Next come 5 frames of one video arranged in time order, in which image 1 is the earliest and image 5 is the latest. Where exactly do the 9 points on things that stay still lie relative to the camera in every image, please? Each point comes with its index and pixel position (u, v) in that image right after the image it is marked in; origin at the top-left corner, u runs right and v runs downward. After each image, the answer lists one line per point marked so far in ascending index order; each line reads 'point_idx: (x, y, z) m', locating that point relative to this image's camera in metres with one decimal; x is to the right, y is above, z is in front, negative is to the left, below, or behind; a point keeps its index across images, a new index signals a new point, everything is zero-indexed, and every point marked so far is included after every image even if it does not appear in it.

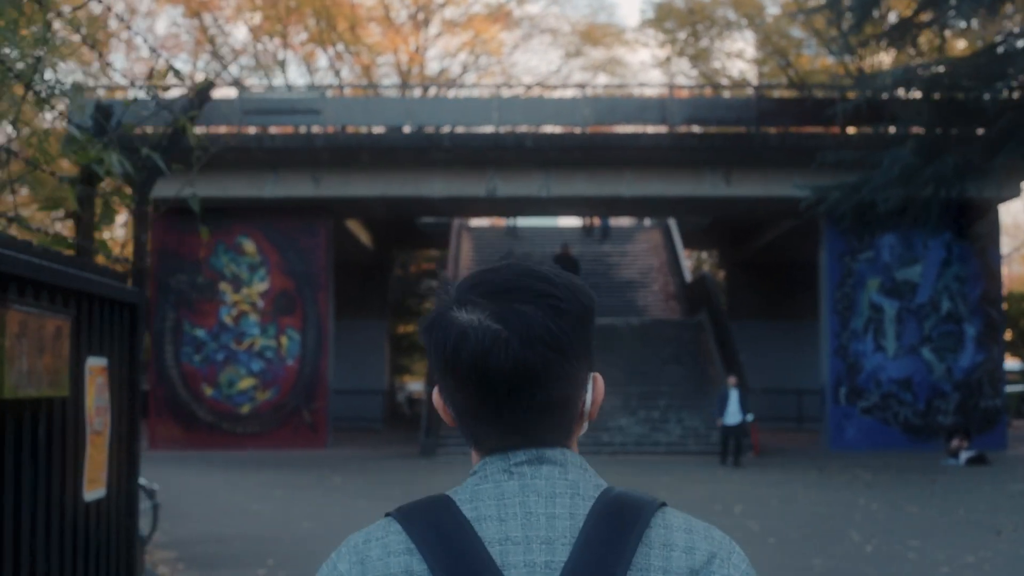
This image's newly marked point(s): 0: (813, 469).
0: (+3.0, -1.8, +17.1) m
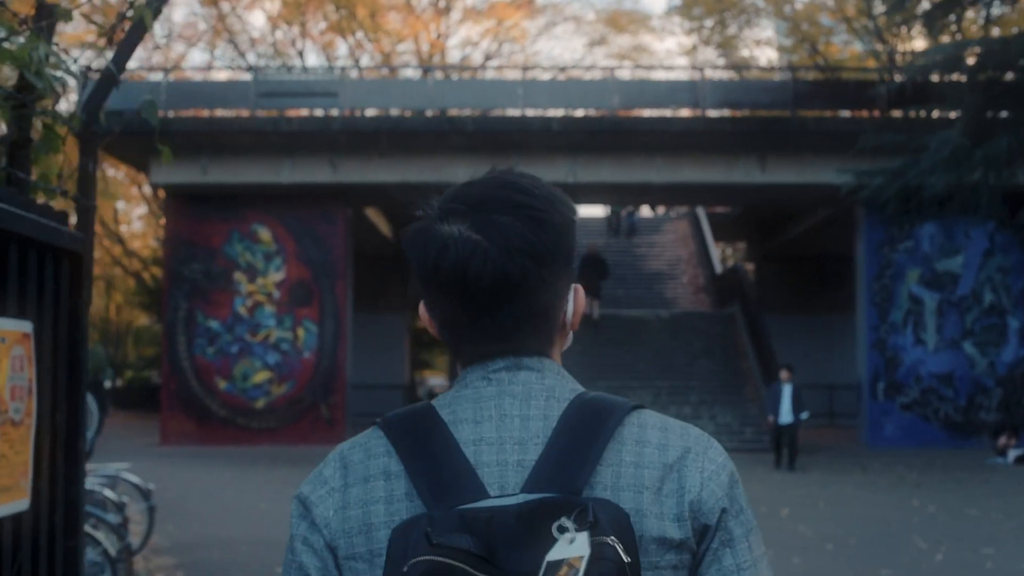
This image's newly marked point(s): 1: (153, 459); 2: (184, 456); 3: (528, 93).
0: (+3.3, -1.7, +16.3) m
1: (-3.7, -1.8, +17.8) m
2: (-3.5, -1.8, +18.5) m
3: (+0.2, +2.2, +19.7) m
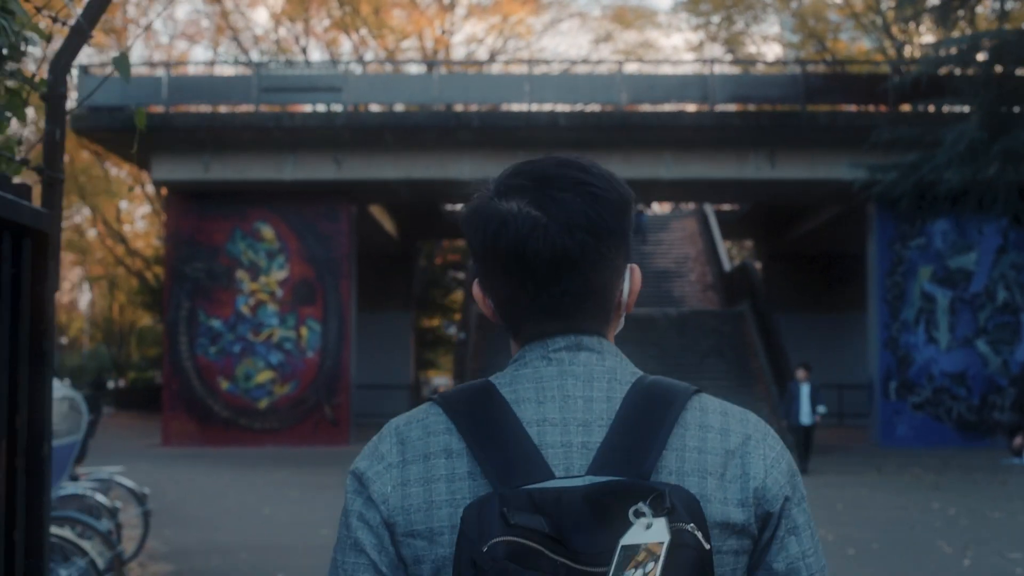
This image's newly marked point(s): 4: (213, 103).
0: (+3.3, -1.7, +16.0) m
1: (-3.6, -1.7, +17.6) m
2: (-3.4, -1.8, +18.2) m
3: (+0.3, +2.2, +19.4) m
4: (-3.4, +2.1, +19.9) m
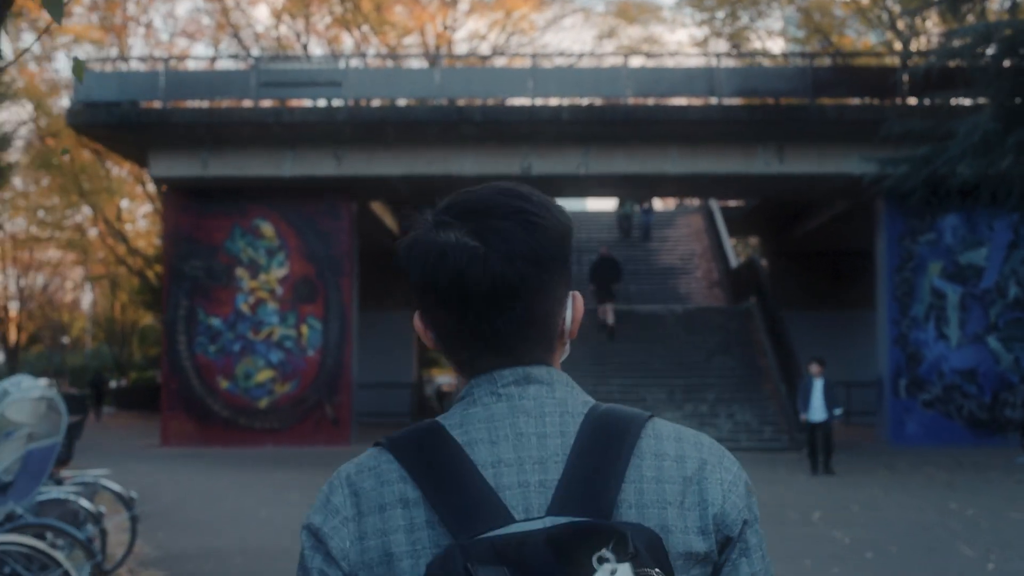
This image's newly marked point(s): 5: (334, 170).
0: (+3.4, -1.6, +15.7) m
1: (-3.6, -1.7, +17.2) m
2: (-3.4, -1.8, +17.9) m
3: (+0.3, +2.2, +19.1) m
4: (-3.4, +2.2, +19.6) m
5: (-2.1, +1.4, +20.0) m
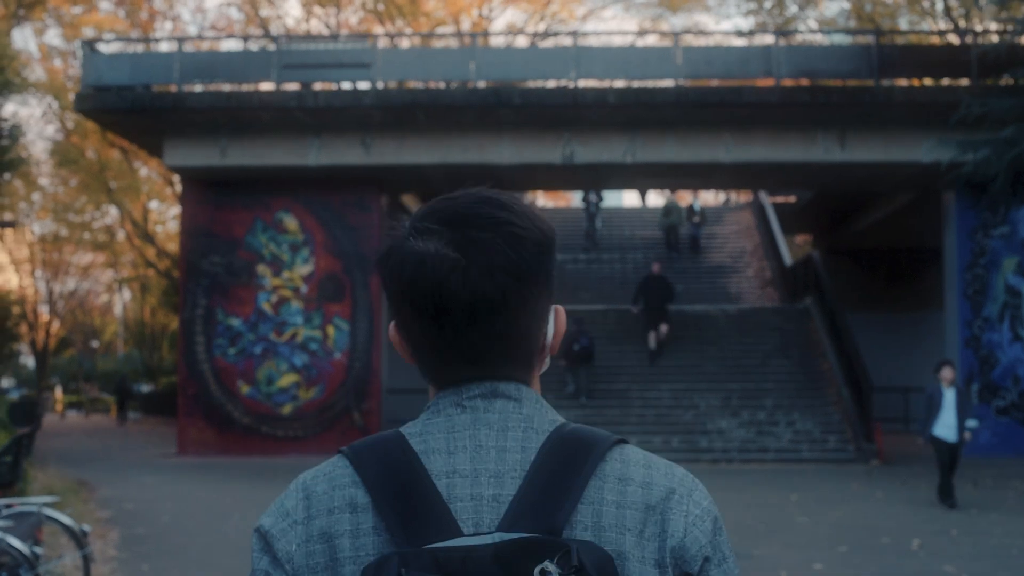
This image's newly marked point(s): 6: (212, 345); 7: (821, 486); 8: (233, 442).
0: (+3.7, -1.6, +14.2) m
1: (-3.2, -1.7, +15.9) m
2: (-3.0, -1.7, +16.5) m
3: (+0.7, +2.3, +17.6) m
4: (-3.0, +2.2, +18.2) m
5: (-1.6, +1.4, +18.6) m
6: (-3.3, -0.6, +19.2) m
7: (+2.4, -1.5, +13.5) m
8: (-3.1, -1.7, +19.0) m
